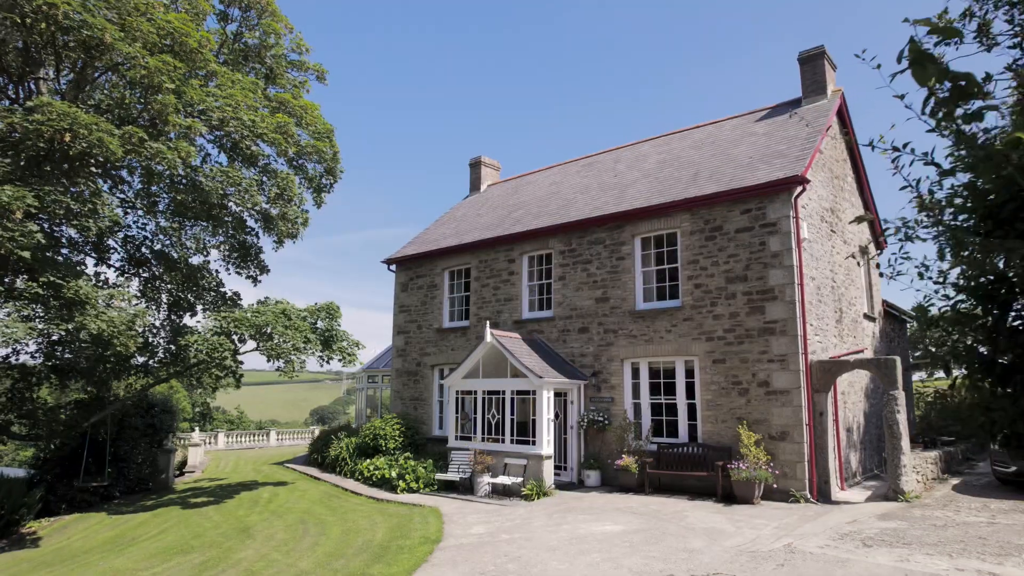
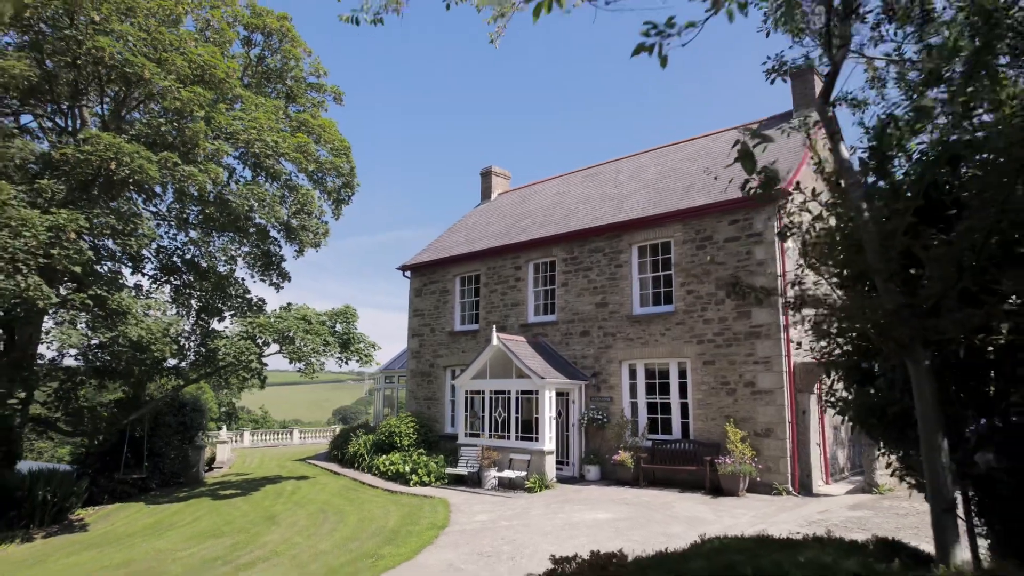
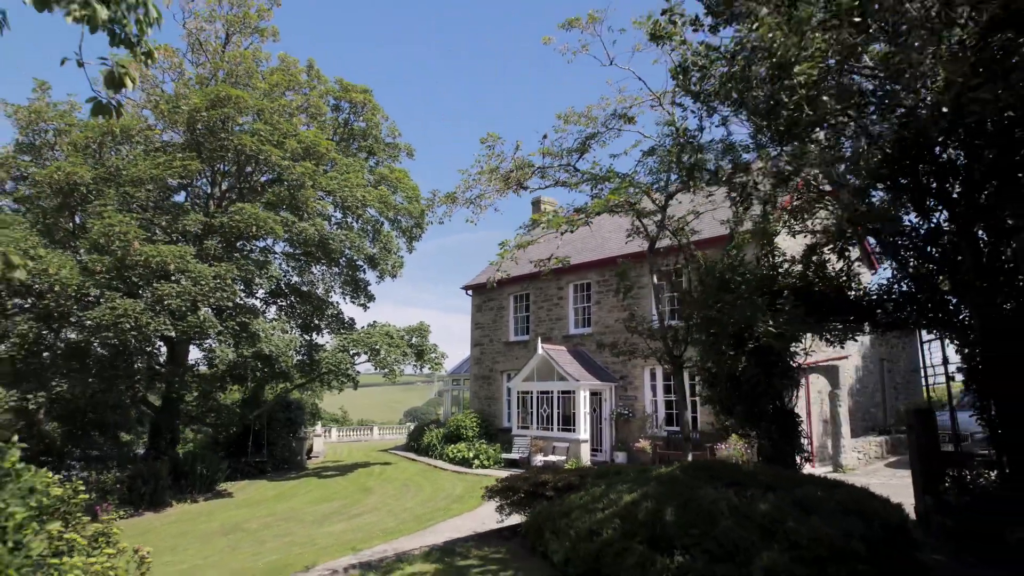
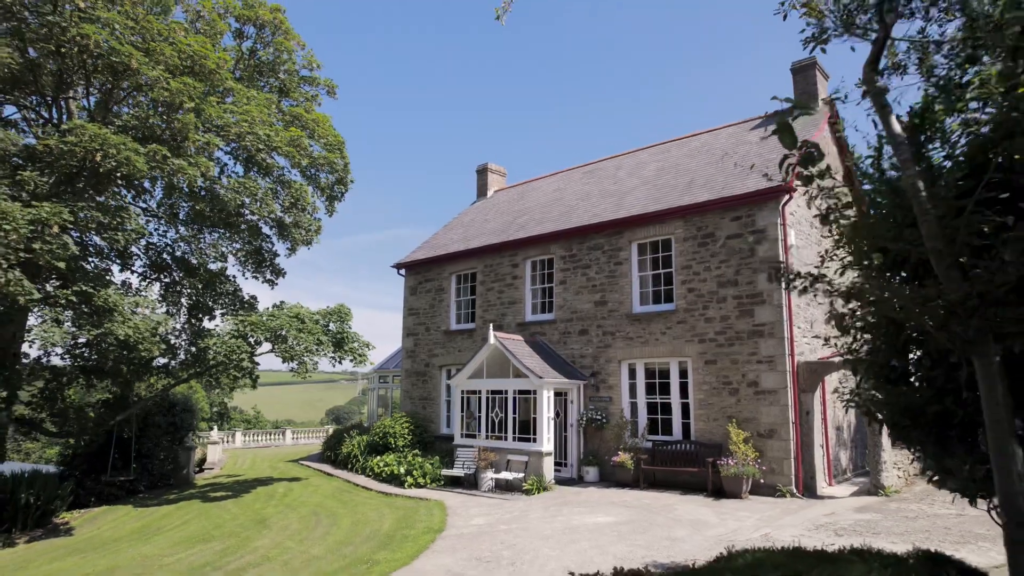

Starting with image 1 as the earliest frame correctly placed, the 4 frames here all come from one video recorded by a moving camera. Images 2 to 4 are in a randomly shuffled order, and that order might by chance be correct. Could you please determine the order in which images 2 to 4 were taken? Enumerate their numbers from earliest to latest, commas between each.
4, 2, 3
